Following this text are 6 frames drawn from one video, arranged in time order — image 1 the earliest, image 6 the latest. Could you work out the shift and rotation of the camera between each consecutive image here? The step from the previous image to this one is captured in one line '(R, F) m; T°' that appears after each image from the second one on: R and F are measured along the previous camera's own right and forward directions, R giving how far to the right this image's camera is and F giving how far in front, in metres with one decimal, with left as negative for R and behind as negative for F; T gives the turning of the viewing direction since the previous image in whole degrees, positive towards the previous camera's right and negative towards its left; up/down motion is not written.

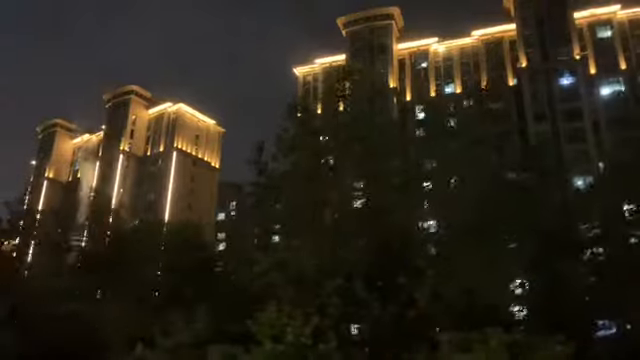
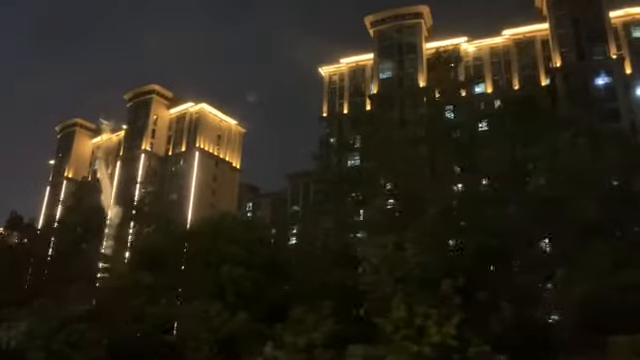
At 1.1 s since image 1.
(-2.6, +0.9) m; 0°
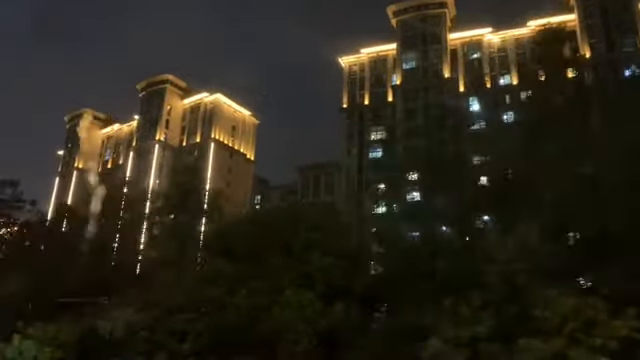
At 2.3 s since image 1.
(-3.0, +1.0) m; 0°
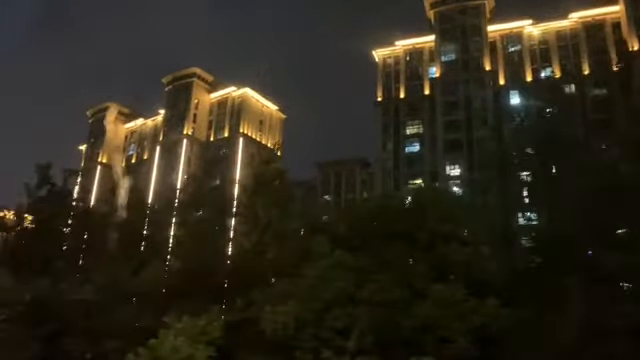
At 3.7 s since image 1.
(-3.7, +1.2) m; 0°
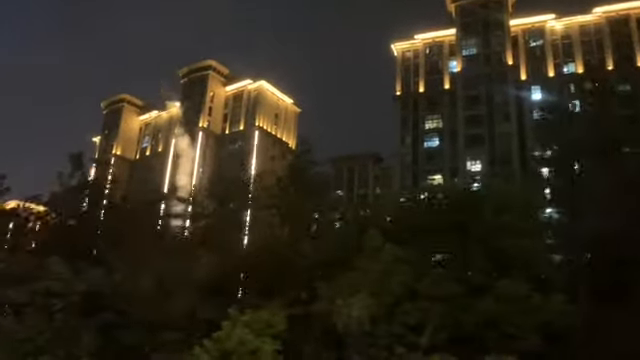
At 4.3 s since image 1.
(-1.3, +0.5) m; -1°
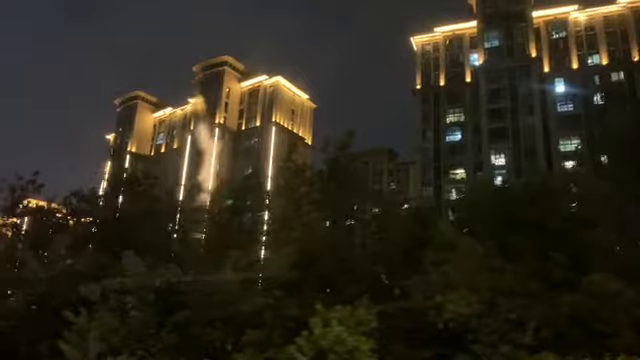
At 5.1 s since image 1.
(-1.7, +0.6) m; -1°
